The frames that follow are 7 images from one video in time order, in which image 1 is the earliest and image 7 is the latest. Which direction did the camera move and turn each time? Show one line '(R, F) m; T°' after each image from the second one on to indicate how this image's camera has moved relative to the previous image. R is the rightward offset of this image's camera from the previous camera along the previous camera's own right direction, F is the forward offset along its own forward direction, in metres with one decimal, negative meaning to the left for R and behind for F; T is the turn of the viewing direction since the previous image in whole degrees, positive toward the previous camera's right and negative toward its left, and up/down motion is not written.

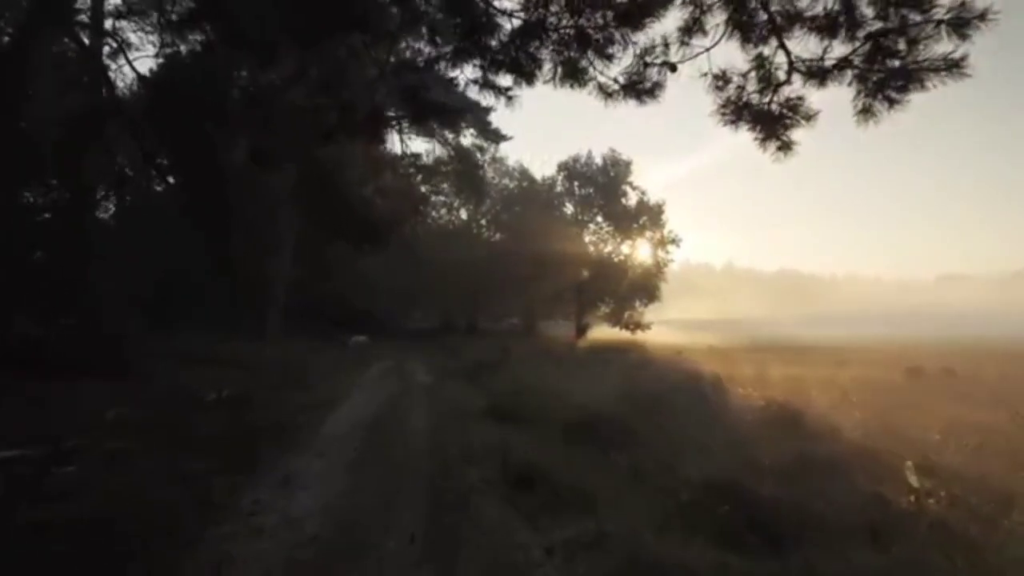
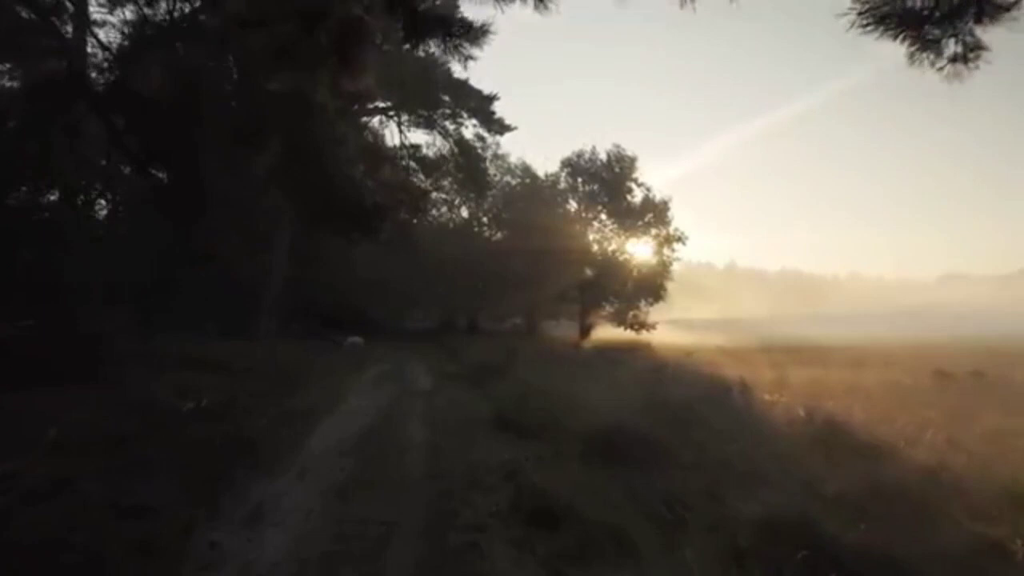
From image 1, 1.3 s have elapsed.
(-0.1, +1.9) m; 0°
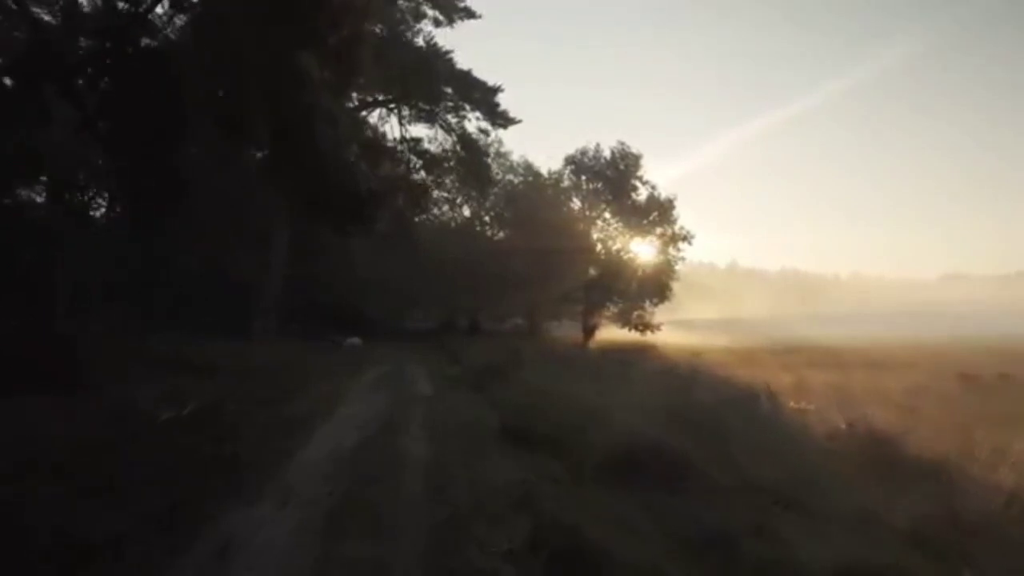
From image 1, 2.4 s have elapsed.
(-0.2, +1.4) m; 0°
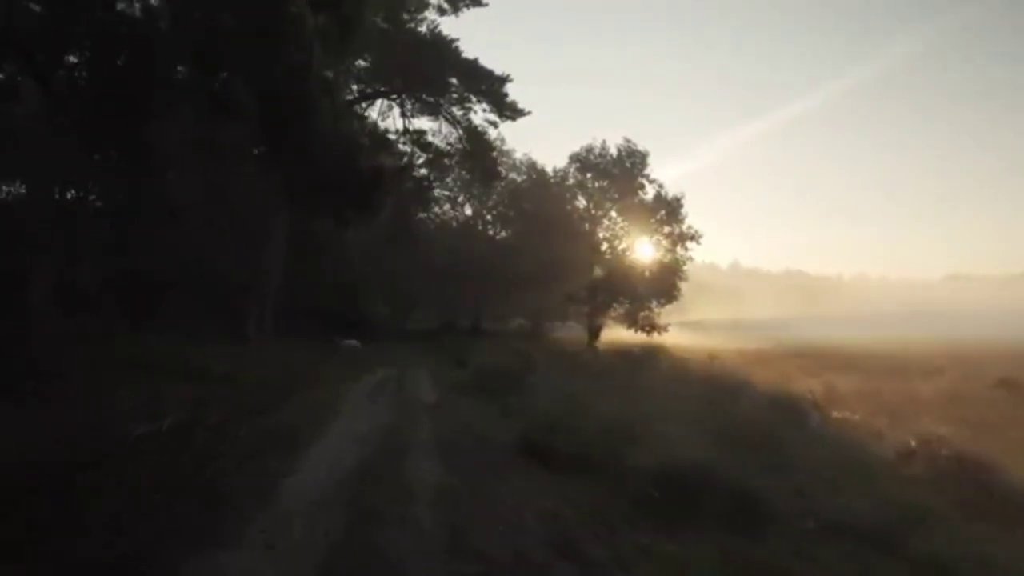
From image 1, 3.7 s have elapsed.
(-0.3, +1.7) m; 0°
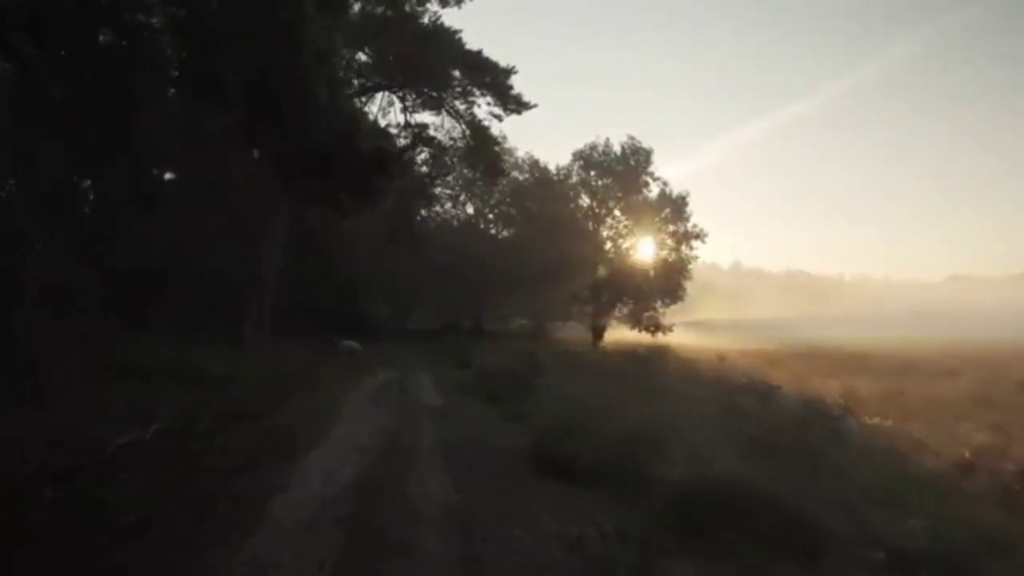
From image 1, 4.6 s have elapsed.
(-0.2, +1.1) m; 0°
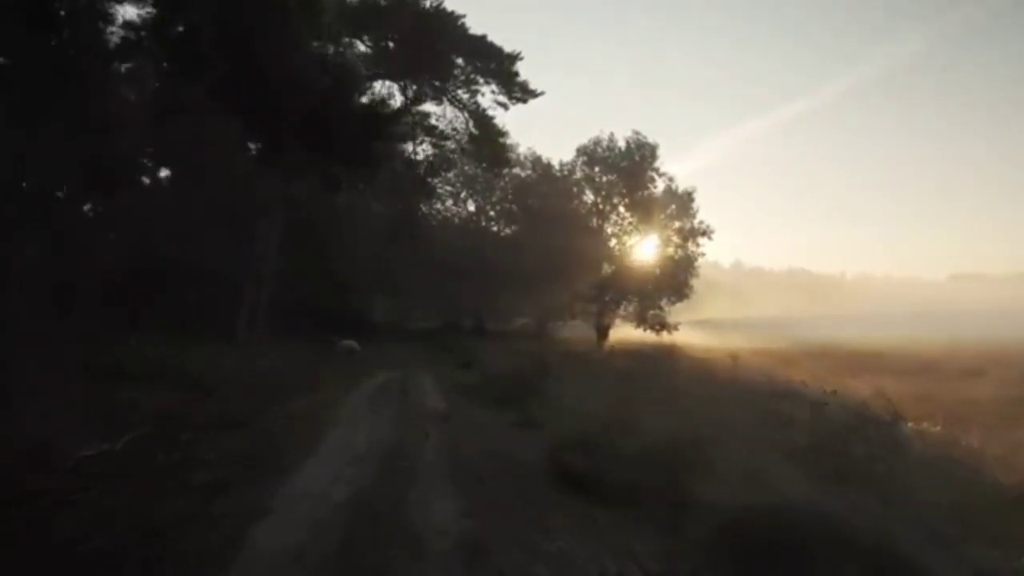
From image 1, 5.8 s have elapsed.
(-0.2, +1.5) m; 0°
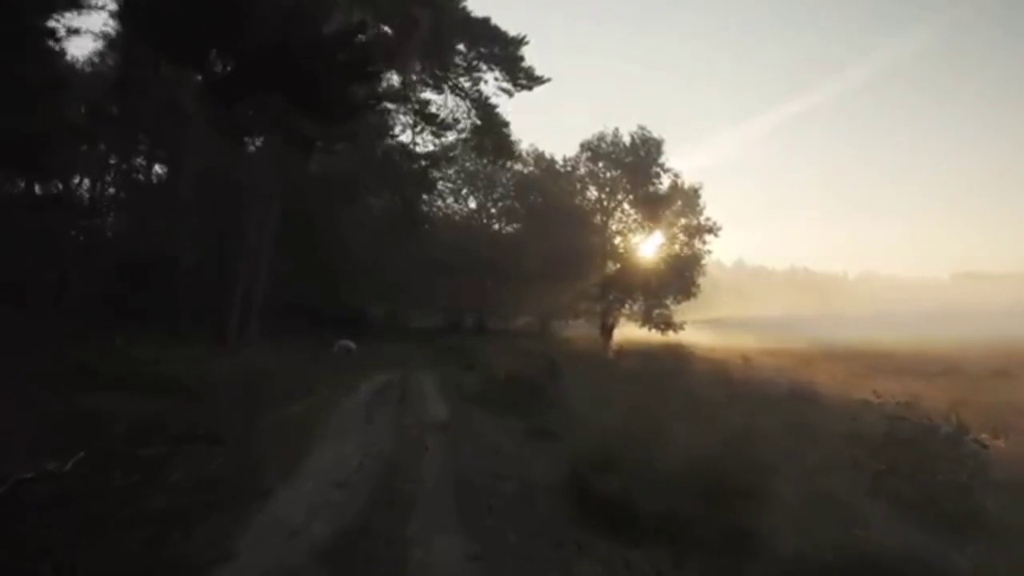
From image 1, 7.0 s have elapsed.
(-0.1, +1.7) m; 0°
